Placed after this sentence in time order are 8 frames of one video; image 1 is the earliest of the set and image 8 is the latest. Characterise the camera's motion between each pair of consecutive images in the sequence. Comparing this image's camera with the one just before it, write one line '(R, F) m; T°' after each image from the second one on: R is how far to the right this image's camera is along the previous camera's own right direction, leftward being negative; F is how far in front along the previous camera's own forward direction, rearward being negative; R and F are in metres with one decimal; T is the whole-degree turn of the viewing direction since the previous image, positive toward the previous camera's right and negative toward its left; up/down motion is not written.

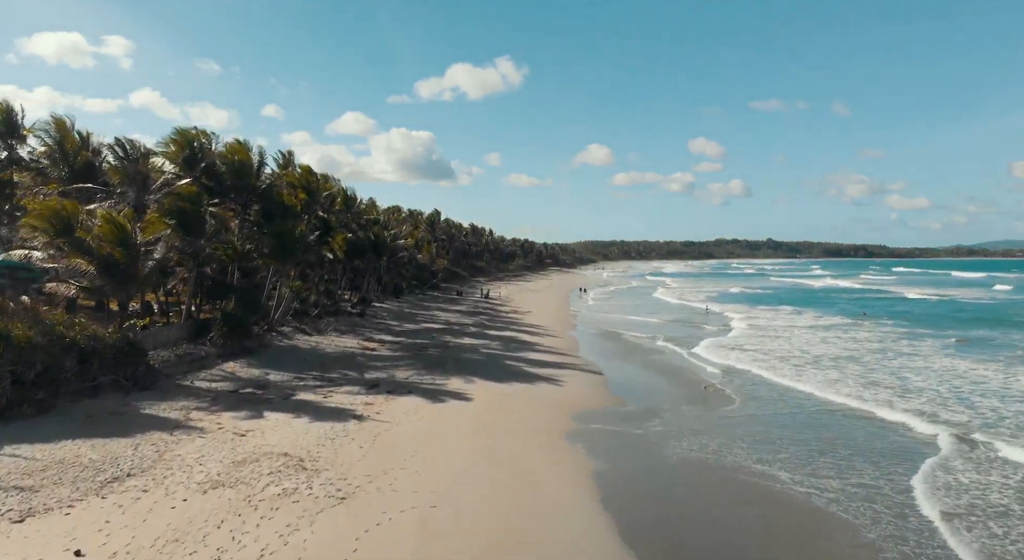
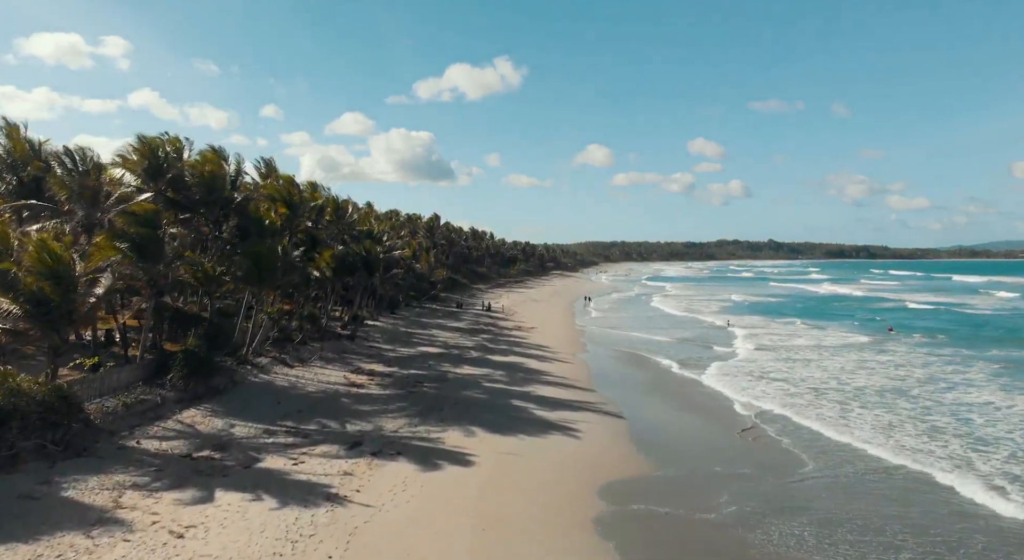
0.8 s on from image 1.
(-0.2, +2.4) m; 0°
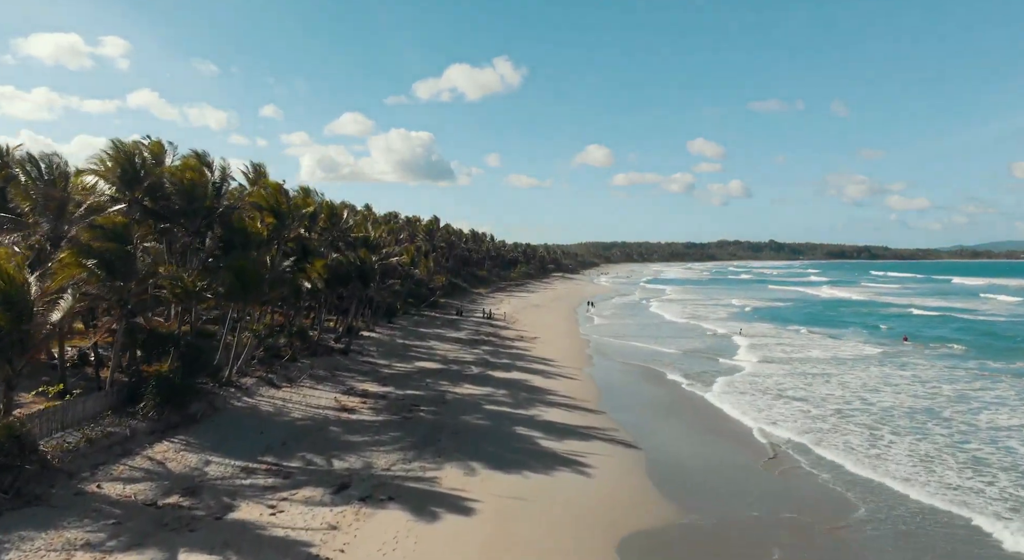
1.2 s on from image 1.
(-0.1, +1.3) m; 0°
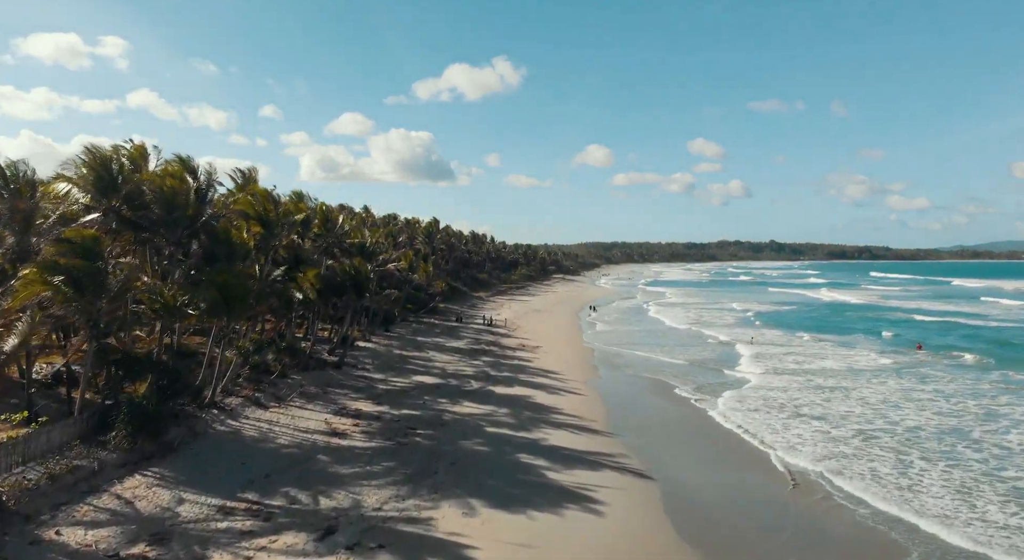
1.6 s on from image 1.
(-0.1, +1.1) m; 0°
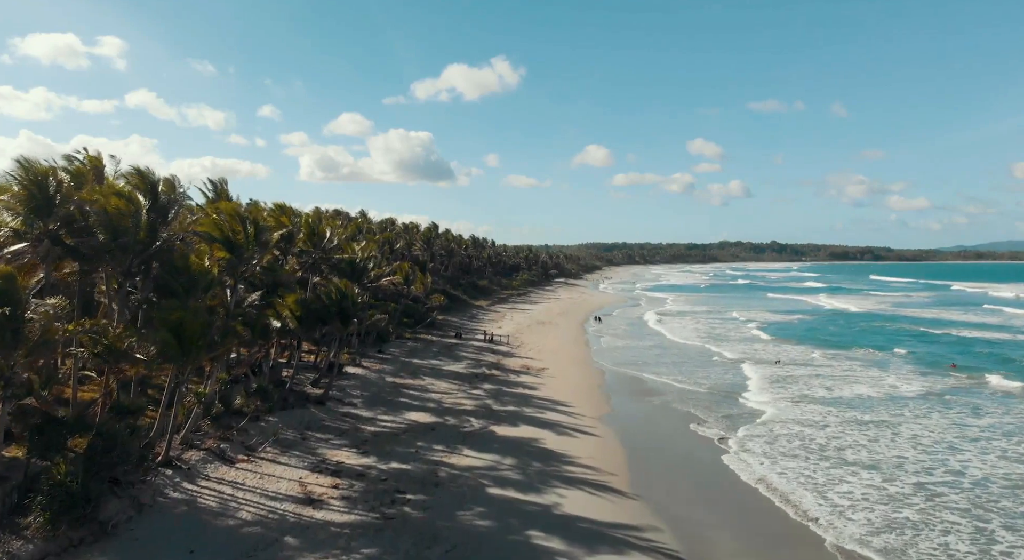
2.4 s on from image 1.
(-0.2, +2.4) m; 0°
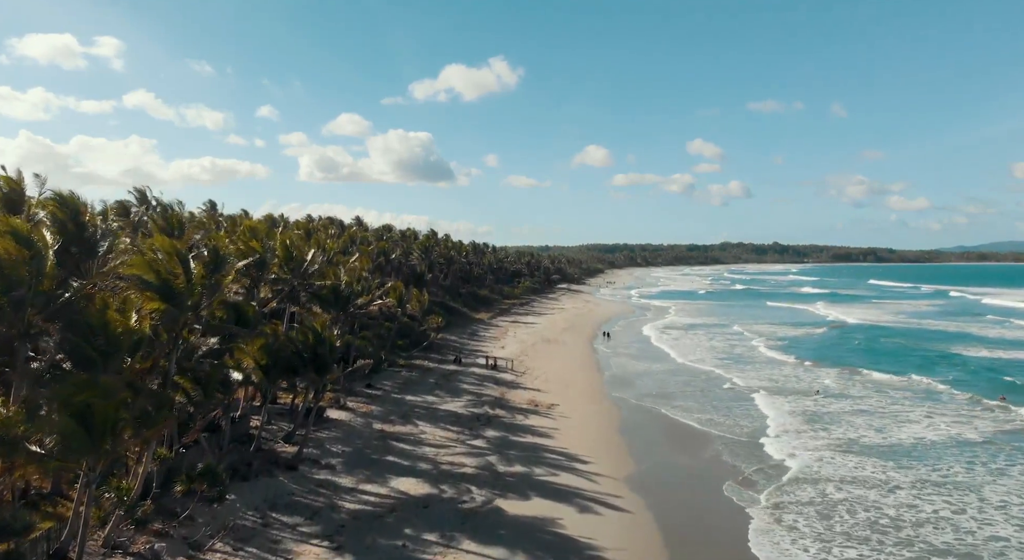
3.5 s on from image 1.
(-0.2, +3.3) m; 0°
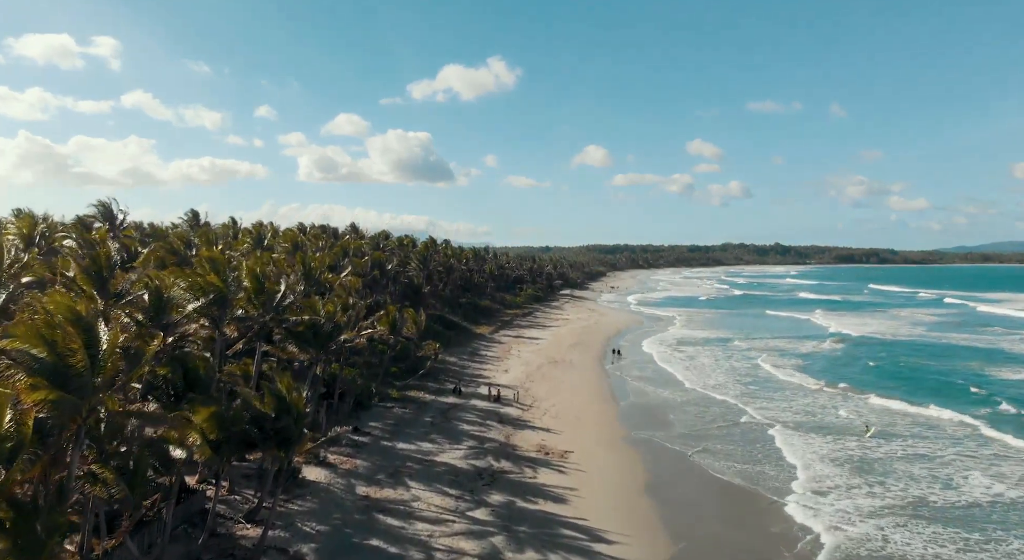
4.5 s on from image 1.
(-0.3, +3.3) m; 0°
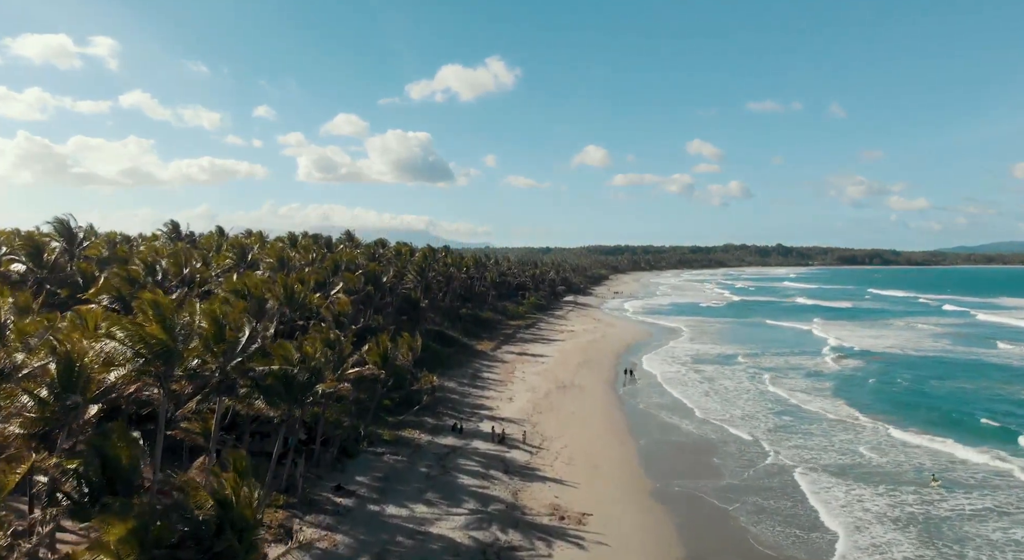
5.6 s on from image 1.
(-0.3, +3.3) m; 0°
